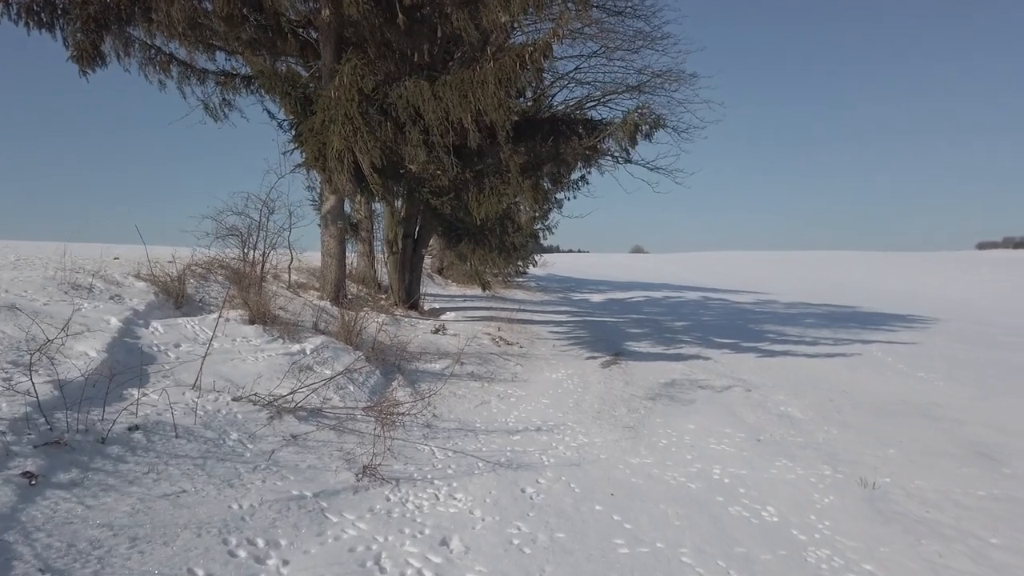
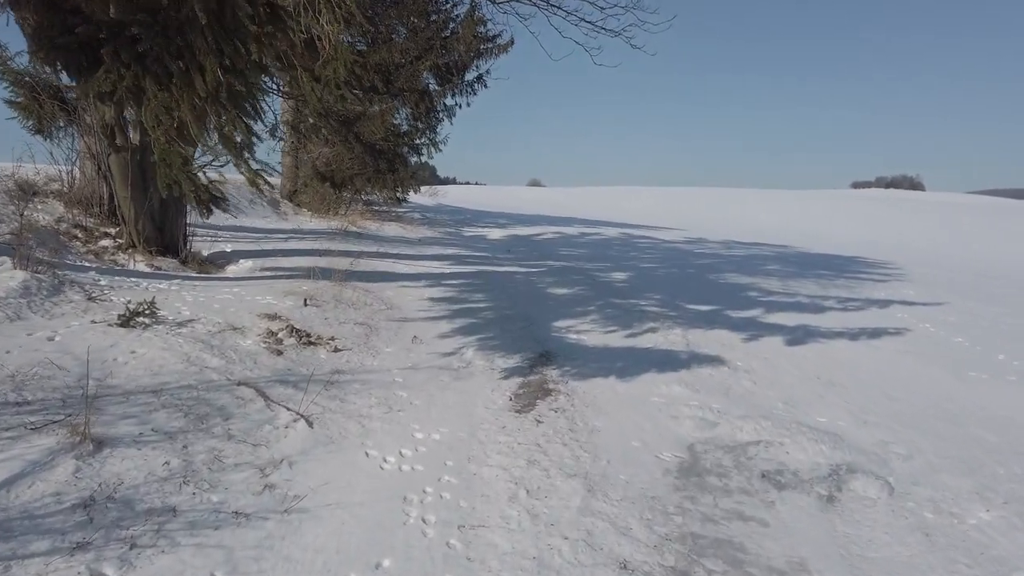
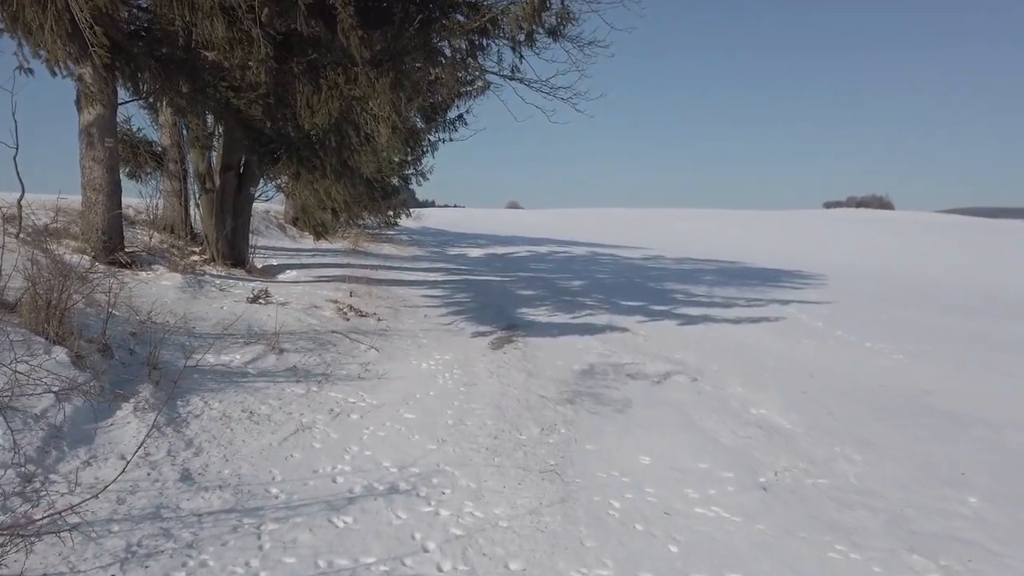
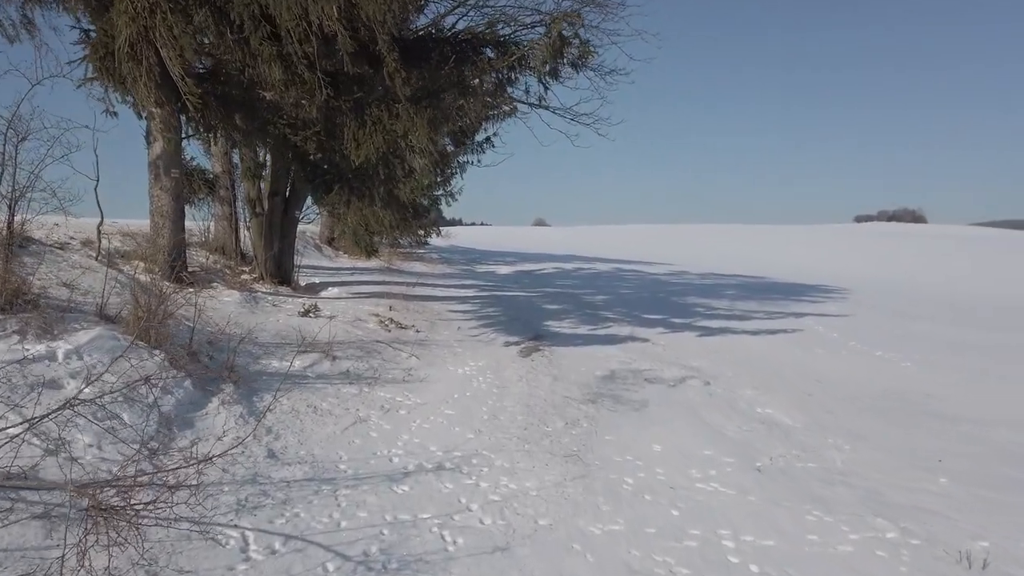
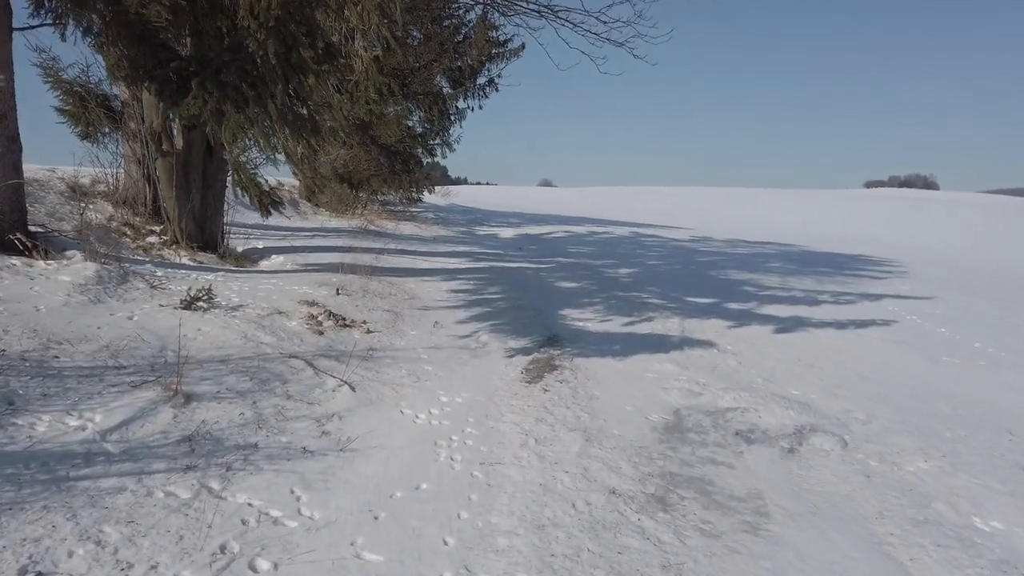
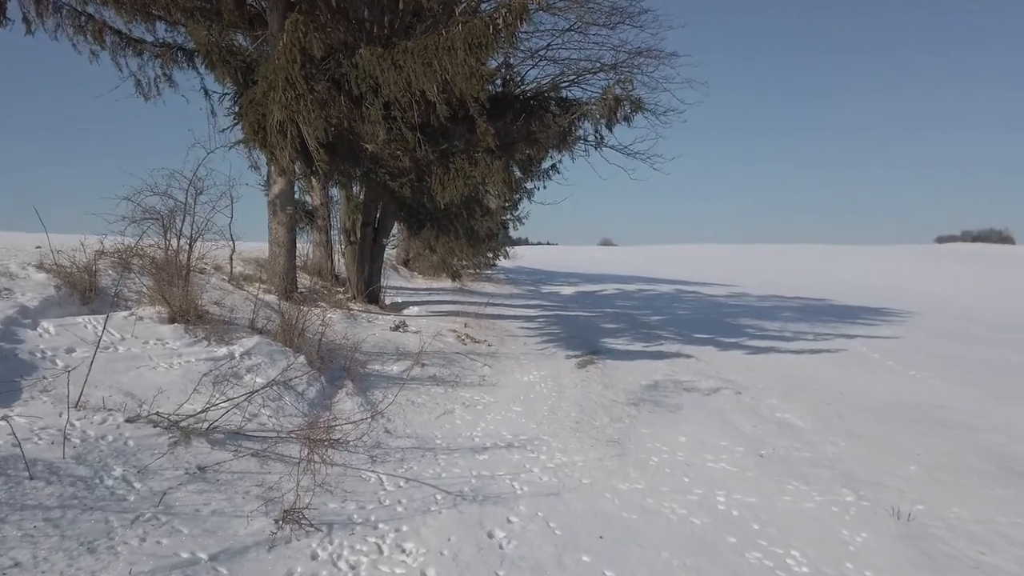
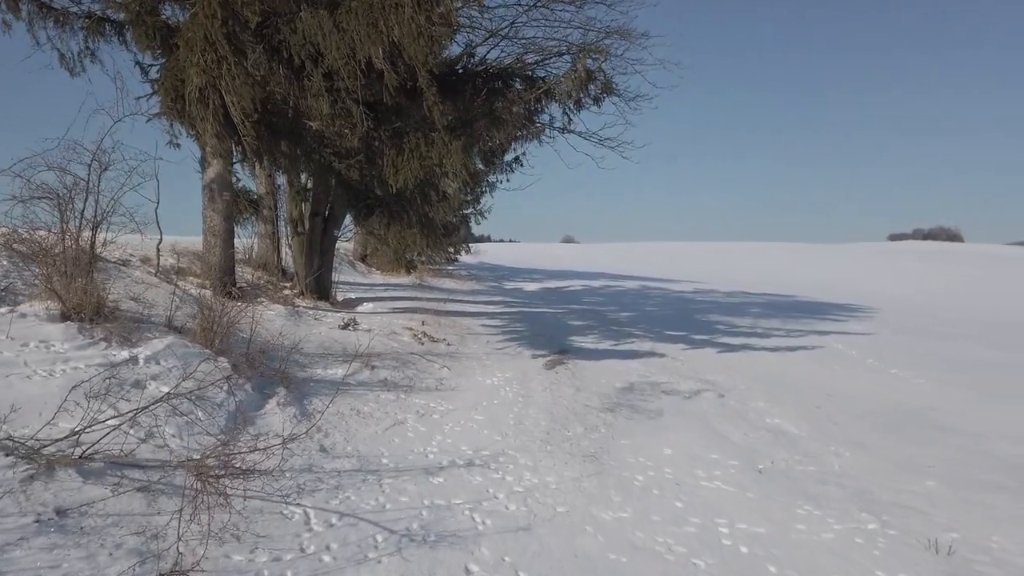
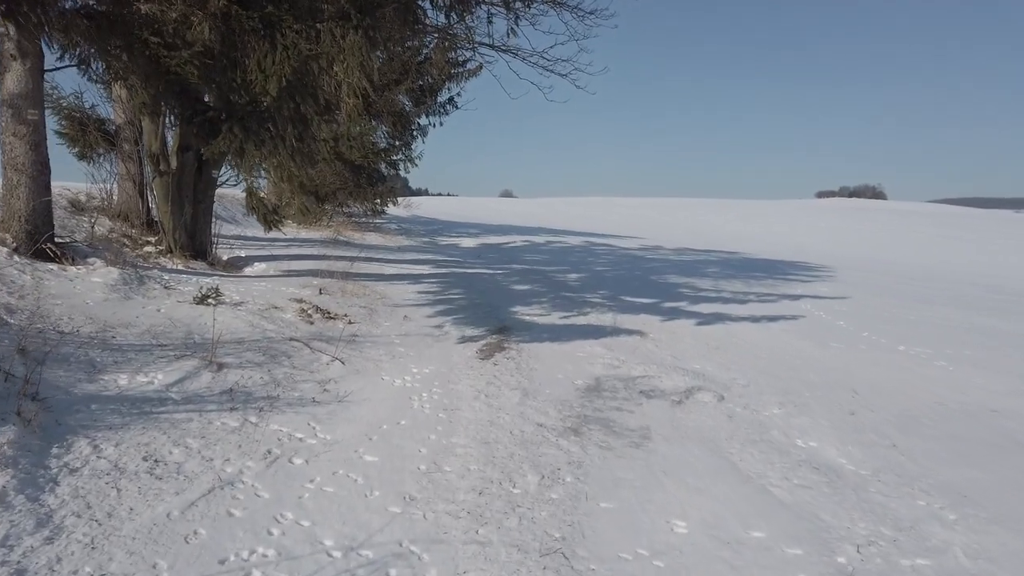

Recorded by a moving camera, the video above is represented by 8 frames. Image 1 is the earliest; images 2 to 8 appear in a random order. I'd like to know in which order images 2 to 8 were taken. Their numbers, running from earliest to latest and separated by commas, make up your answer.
6, 7, 4, 3, 8, 5, 2
